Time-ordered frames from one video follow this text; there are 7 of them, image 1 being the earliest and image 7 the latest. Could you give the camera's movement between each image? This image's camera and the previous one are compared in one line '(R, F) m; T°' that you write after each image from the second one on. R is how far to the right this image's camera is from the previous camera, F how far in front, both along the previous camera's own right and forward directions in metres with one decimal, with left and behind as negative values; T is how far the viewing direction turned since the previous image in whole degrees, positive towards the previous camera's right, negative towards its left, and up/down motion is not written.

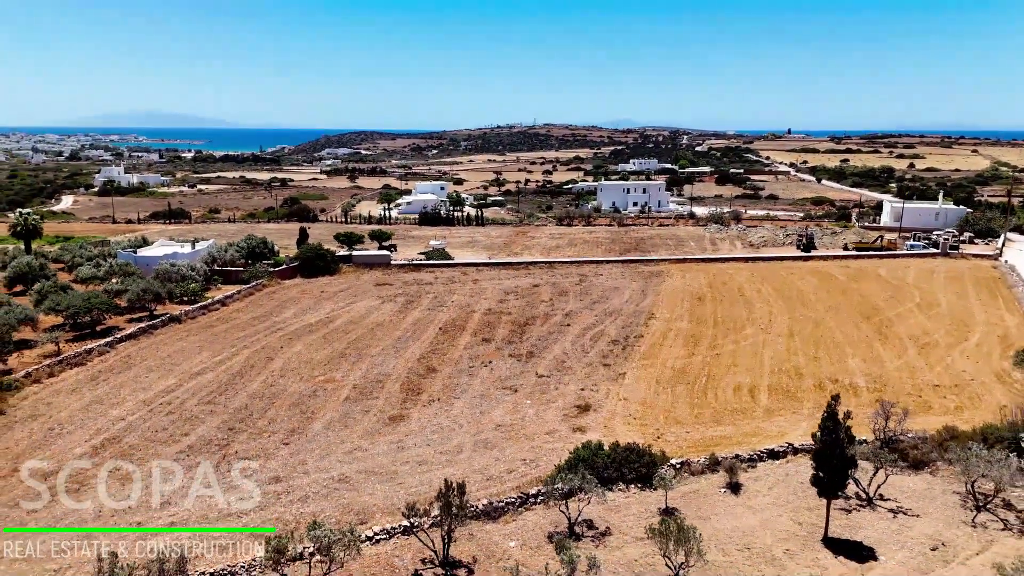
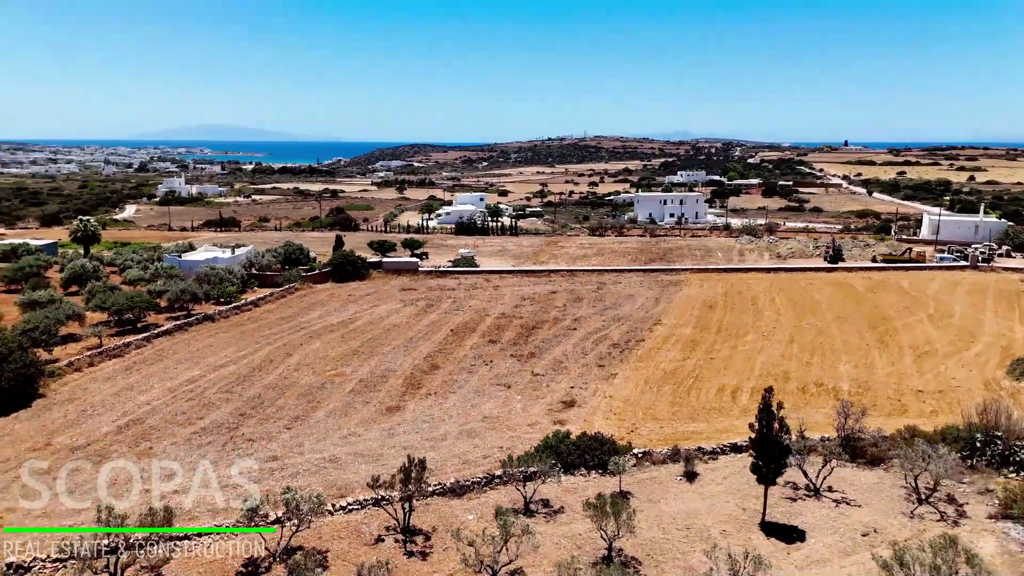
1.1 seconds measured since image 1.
(+1.8, -1.3) m; -4°
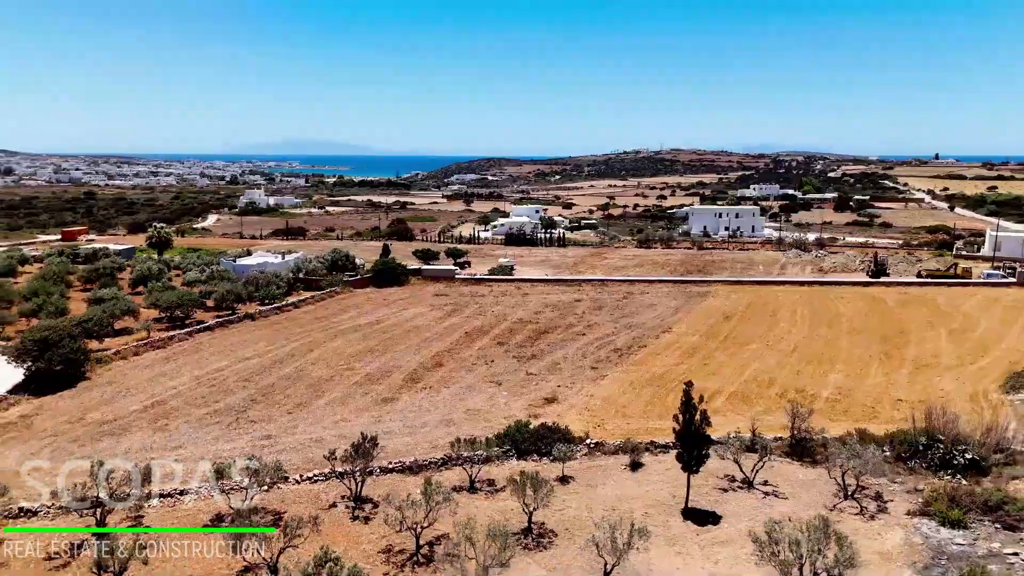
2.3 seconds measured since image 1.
(+2.9, -1.4) m; -6°
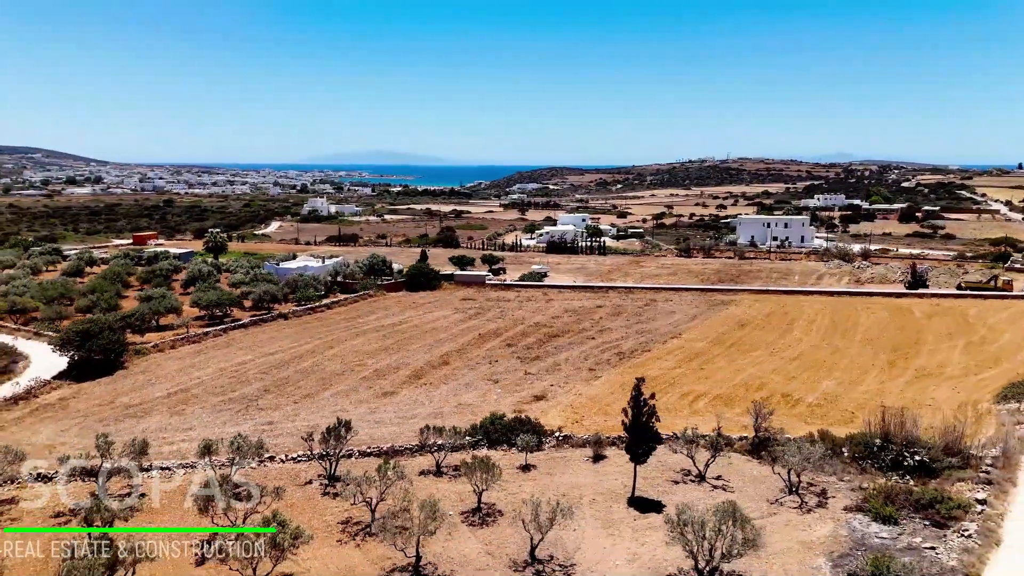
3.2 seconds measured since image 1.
(+2.4, -1.2) m; -5°
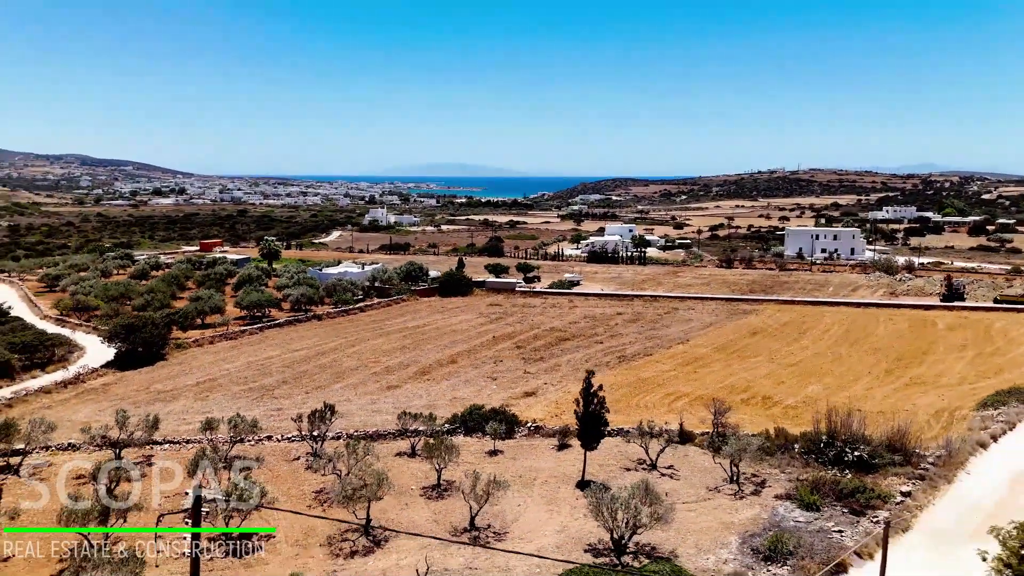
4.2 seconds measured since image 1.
(+2.6, -1.6) m; -5°
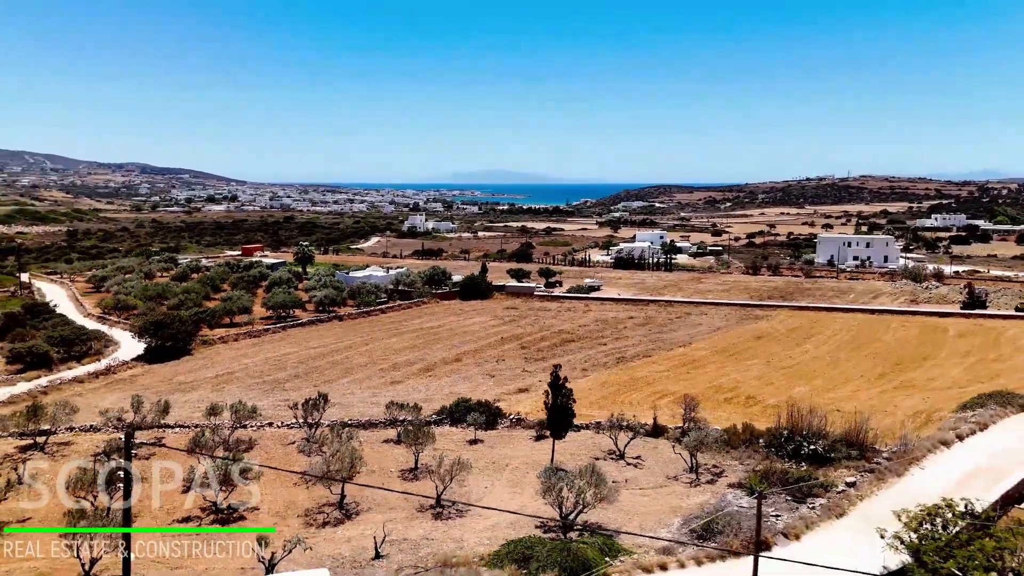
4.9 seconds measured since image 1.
(+1.8, -1.3) m; -3°
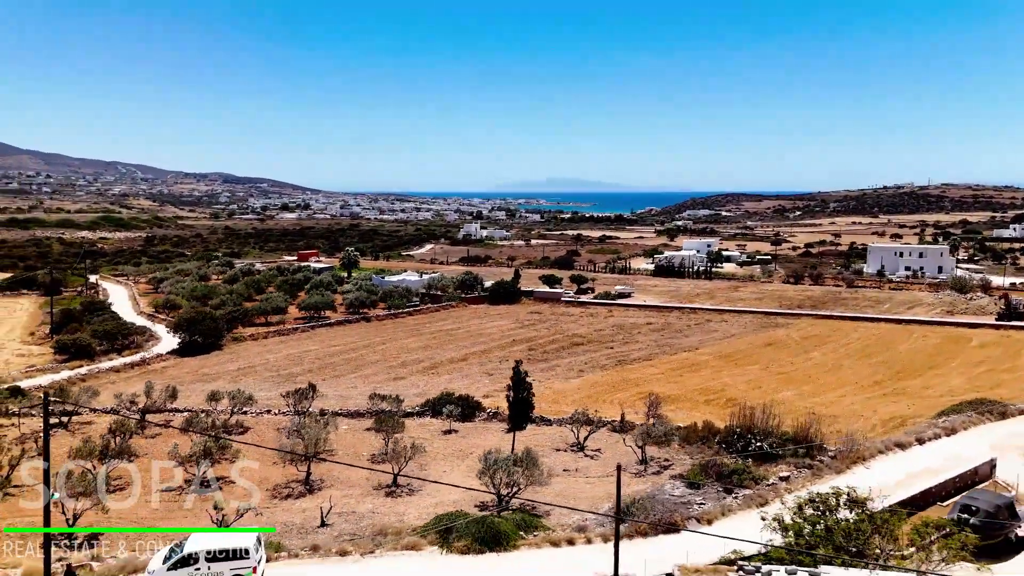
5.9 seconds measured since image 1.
(+2.8, -1.3) m; -5°
